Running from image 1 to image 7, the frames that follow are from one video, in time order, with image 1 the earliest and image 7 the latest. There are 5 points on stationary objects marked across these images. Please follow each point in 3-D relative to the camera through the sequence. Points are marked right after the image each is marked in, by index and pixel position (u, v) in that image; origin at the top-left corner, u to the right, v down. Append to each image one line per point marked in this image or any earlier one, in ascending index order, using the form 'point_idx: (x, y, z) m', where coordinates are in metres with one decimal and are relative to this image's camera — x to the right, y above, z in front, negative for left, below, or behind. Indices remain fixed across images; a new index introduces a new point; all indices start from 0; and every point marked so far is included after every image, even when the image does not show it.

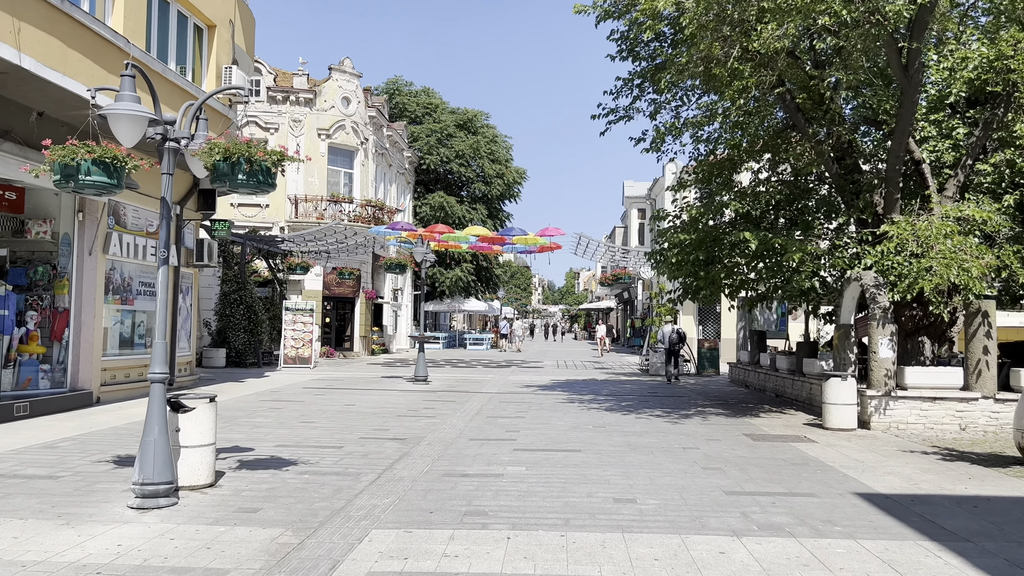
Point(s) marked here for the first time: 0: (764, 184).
0: (+4.4, +1.8, +14.4) m
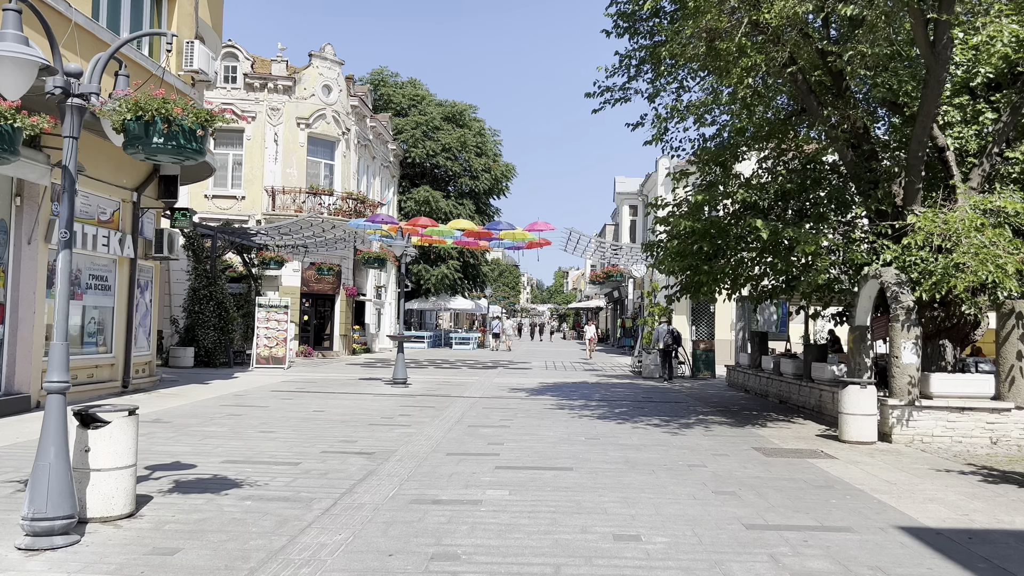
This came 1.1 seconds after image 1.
0: (+4.2, +1.9, +13.2) m
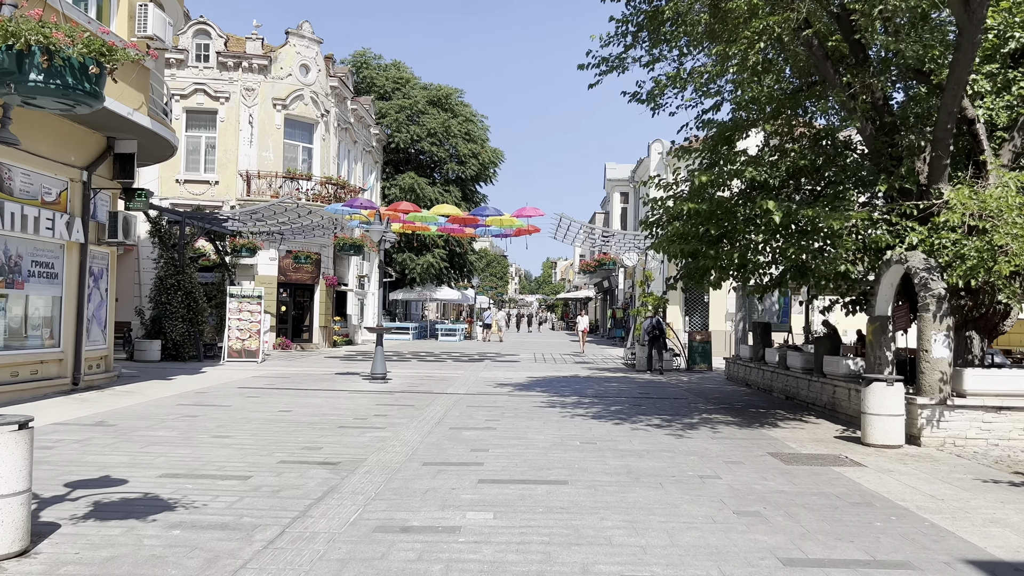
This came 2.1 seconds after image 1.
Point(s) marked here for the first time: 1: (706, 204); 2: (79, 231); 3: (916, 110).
0: (+4.0, +2.1, +12.1) m
1: (+2.7, +1.1, +11.2) m
2: (-7.2, +1.0, +13.6) m
3: (+5.7, +2.5, +11.5) m
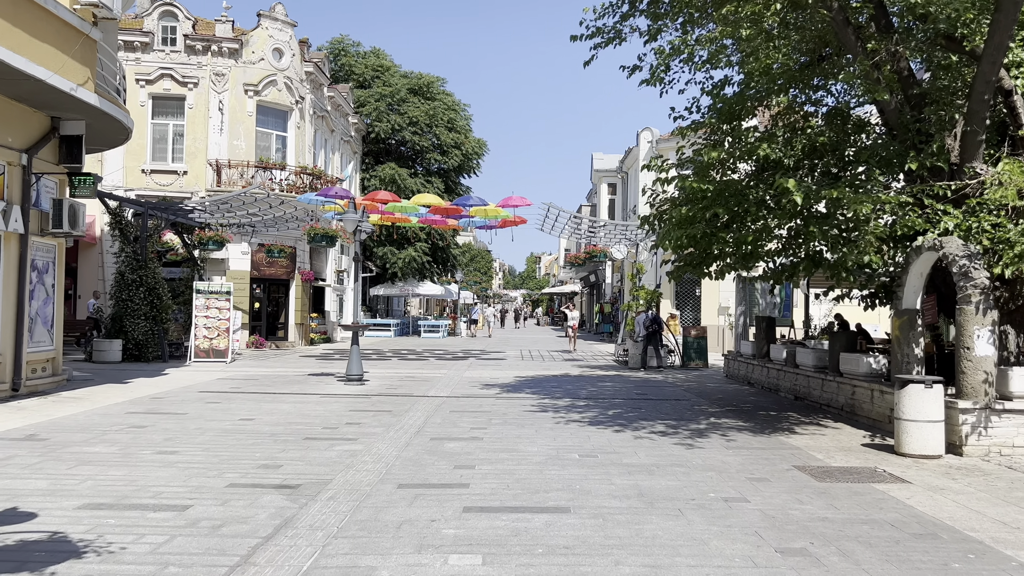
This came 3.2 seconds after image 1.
0: (+3.8, +2.2, +11.0) m
1: (+2.6, +1.2, +10.1) m
2: (-7.4, +1.0, +12.2) m
3: (+5.5, +2.6, +10.4) m
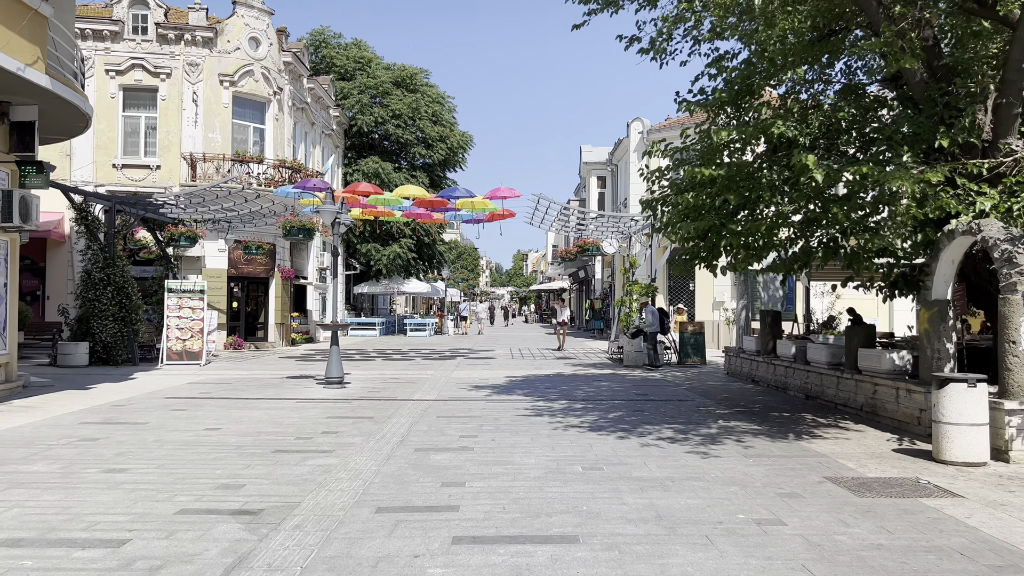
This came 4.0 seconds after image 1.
0: (+3.7, +2.3, +10.1) m
1: (+2.5, +1.4, +9.2) m
2: (-7.5, +1.0, +11.2) m
3: (+5.4, +2.8, +9.5) m
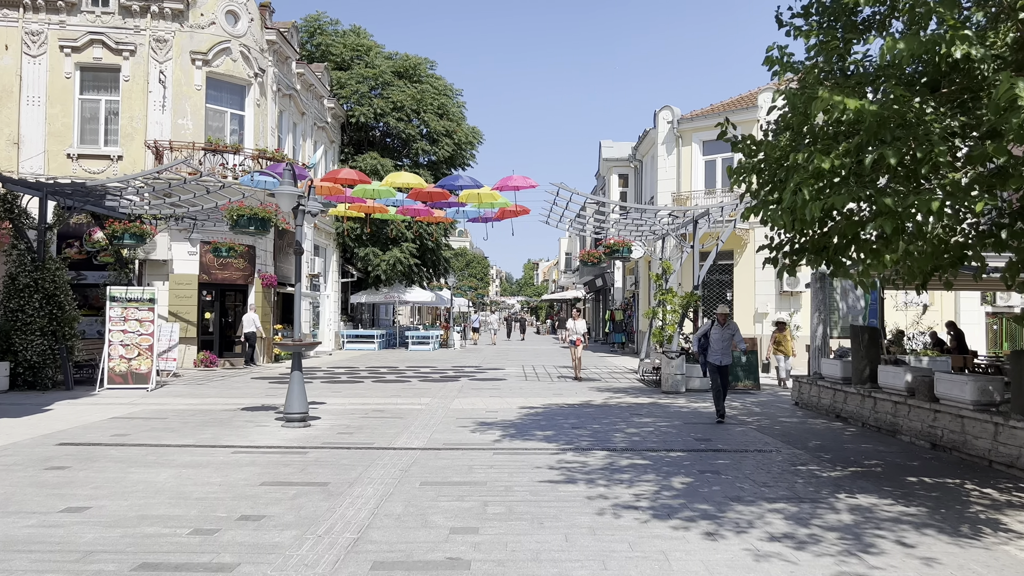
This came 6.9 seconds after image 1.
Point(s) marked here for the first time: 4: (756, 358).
0: (+3.8, +2.2, +6.7) m
1: (+2.6, +1.3, +5.8) m
2: (-7.4, +1.0, +8.0) m
3: (+5.6, +2.7, +6.2) m
4: (+5.1, -1.4, +17.0) m
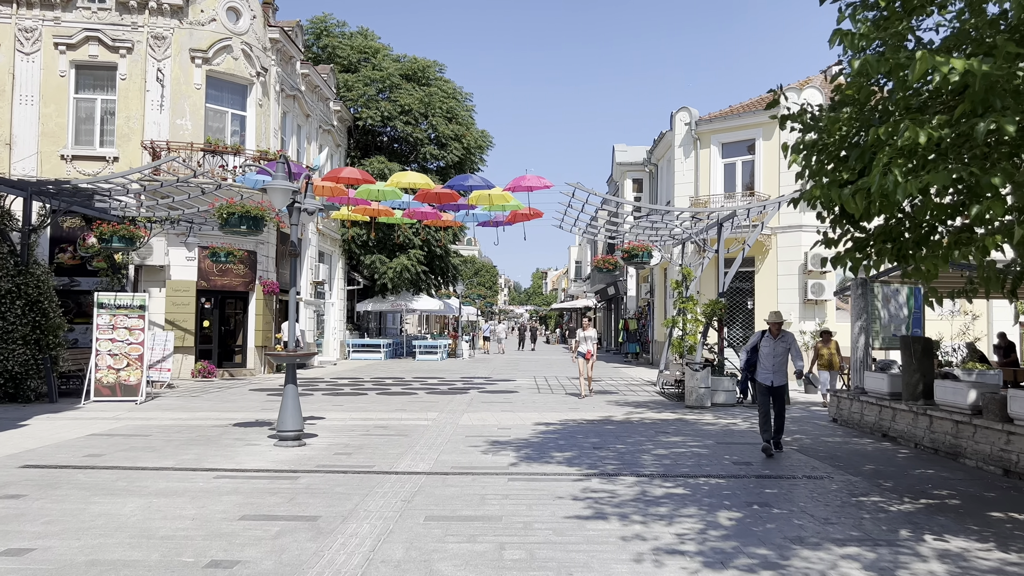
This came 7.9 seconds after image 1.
0: (+4.0, +2.2, +5.7) m
1: (+2.7, +1.3, +4.8) m
2: (-7.2, +0.9, +7.0) m
3: (+5.7, +2.7, +5.2) m
4: (+5.3, -1.6, +15.9) m
